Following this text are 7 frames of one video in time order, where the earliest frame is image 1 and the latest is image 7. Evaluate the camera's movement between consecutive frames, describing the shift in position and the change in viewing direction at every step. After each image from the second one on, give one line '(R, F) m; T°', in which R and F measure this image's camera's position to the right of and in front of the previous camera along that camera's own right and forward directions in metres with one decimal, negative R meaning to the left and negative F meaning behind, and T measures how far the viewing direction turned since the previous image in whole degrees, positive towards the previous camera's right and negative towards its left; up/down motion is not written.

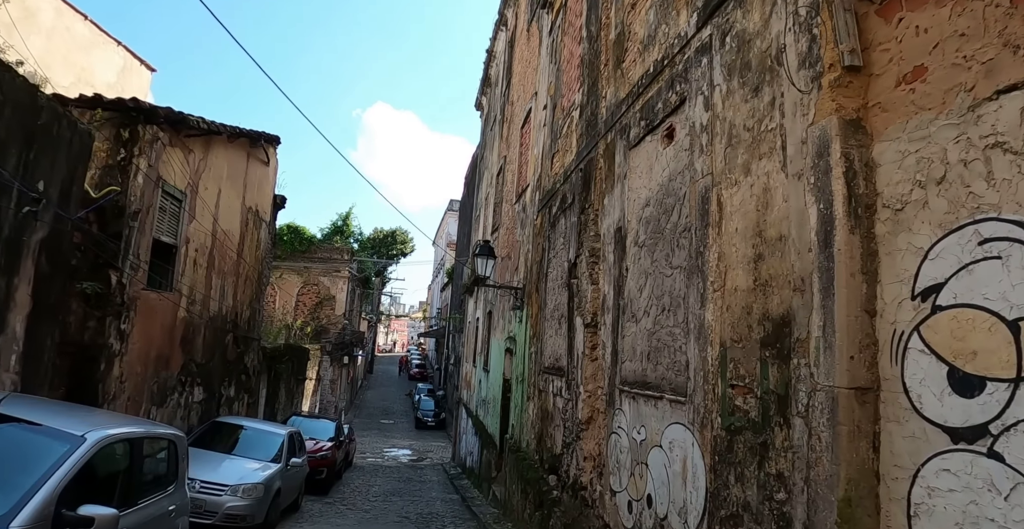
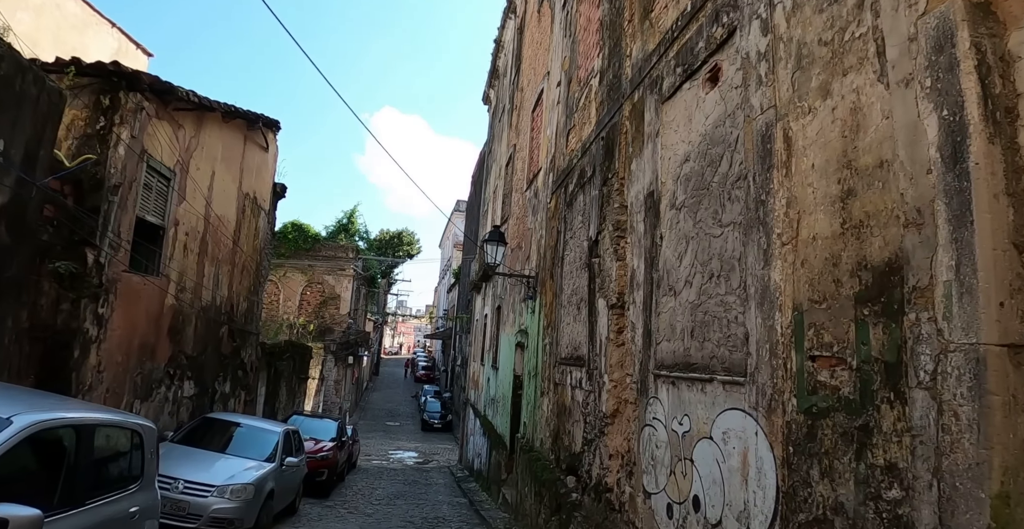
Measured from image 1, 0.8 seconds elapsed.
(-0.1, +0.7) m; -1°
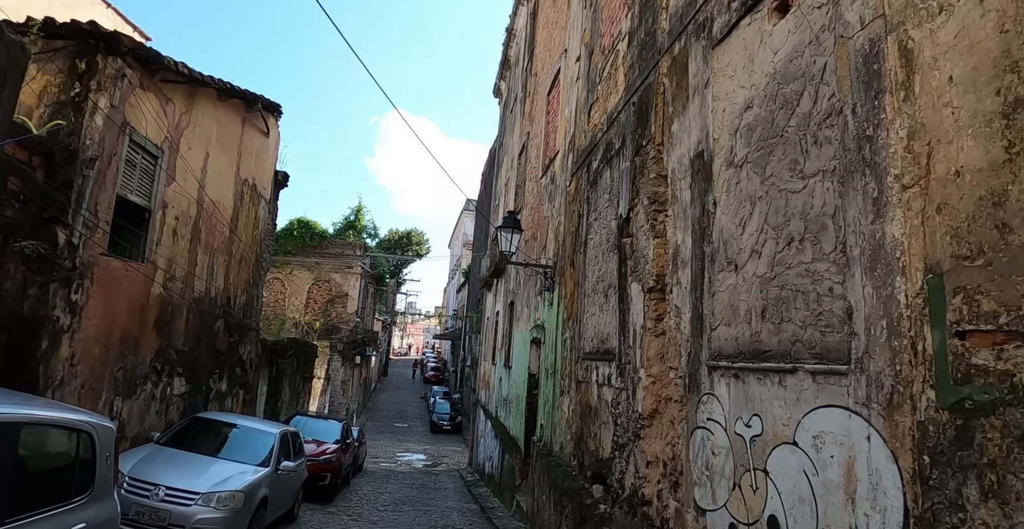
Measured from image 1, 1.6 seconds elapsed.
(-0.1, +0.8) m; -1°
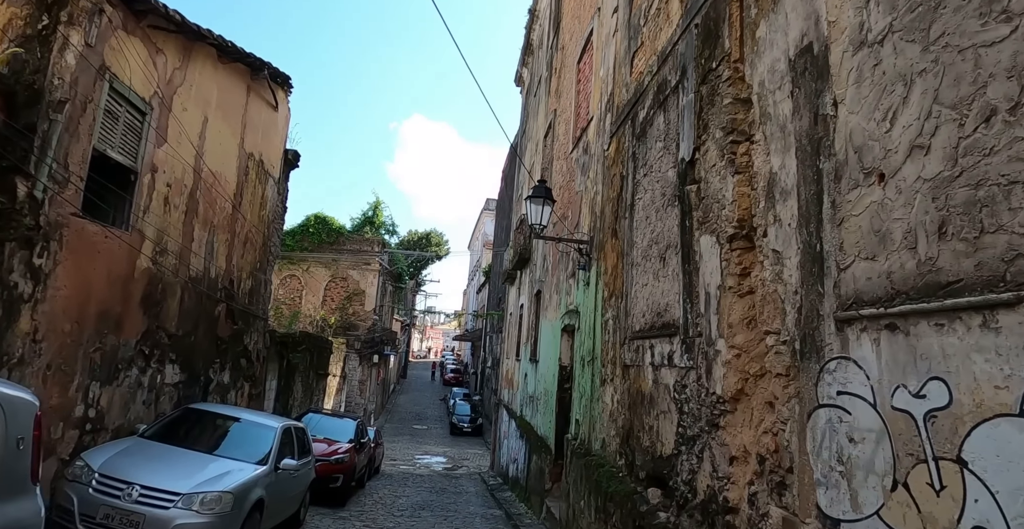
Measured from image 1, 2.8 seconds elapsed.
(-0.2, +1.1) m; -2°
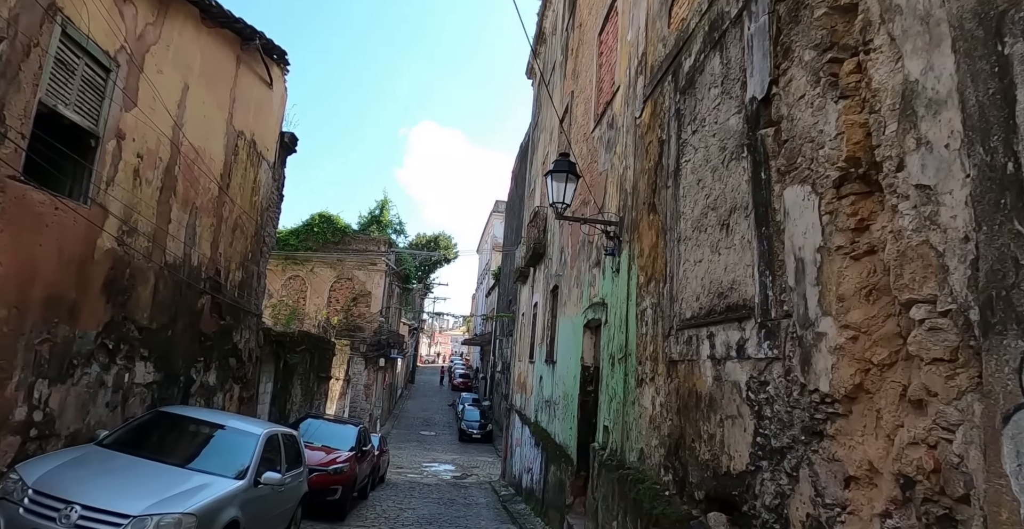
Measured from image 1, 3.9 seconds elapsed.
(-0.1, +1.0) m; -1°
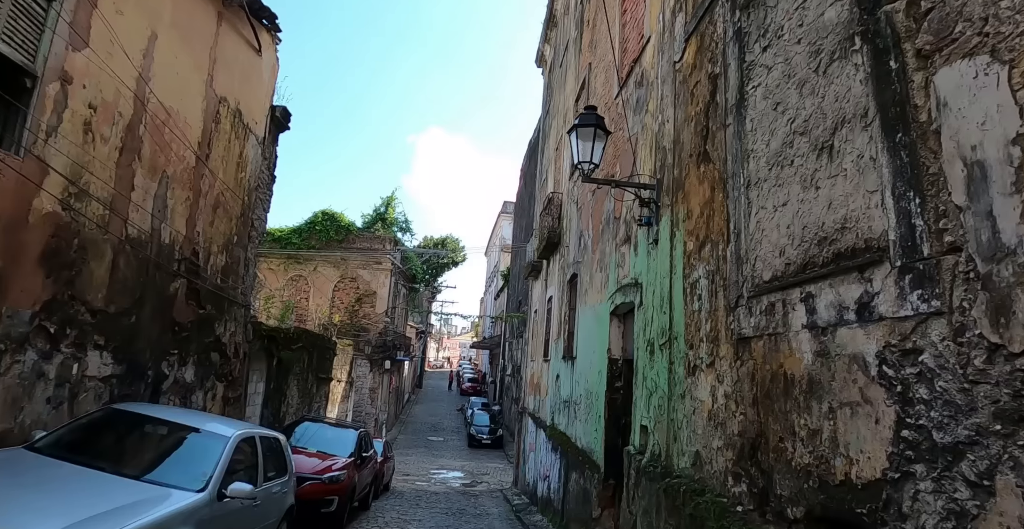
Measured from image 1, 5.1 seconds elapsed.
(-0.1, +1.1) m; -1°
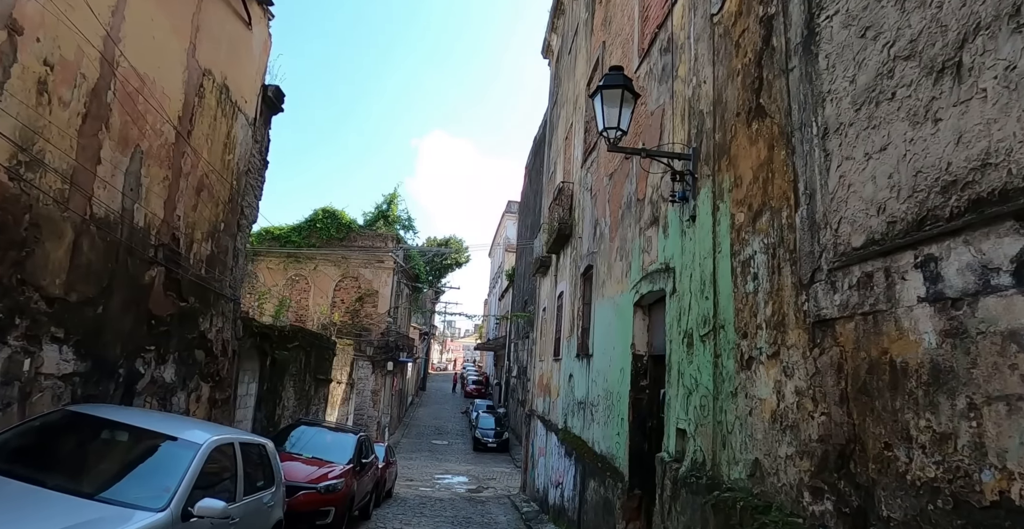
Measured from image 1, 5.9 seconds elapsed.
(-0.1, +0.8) m; 0°
